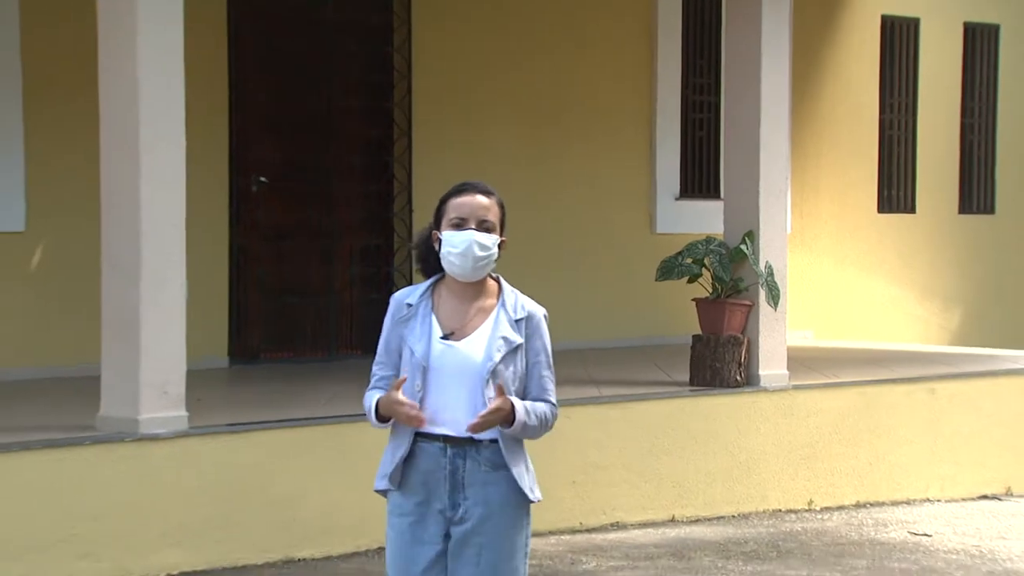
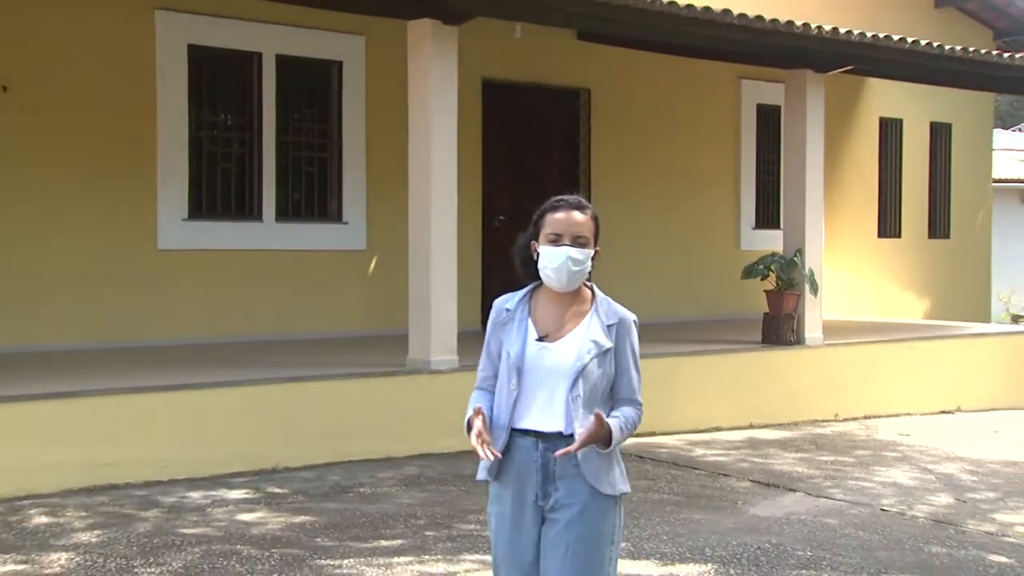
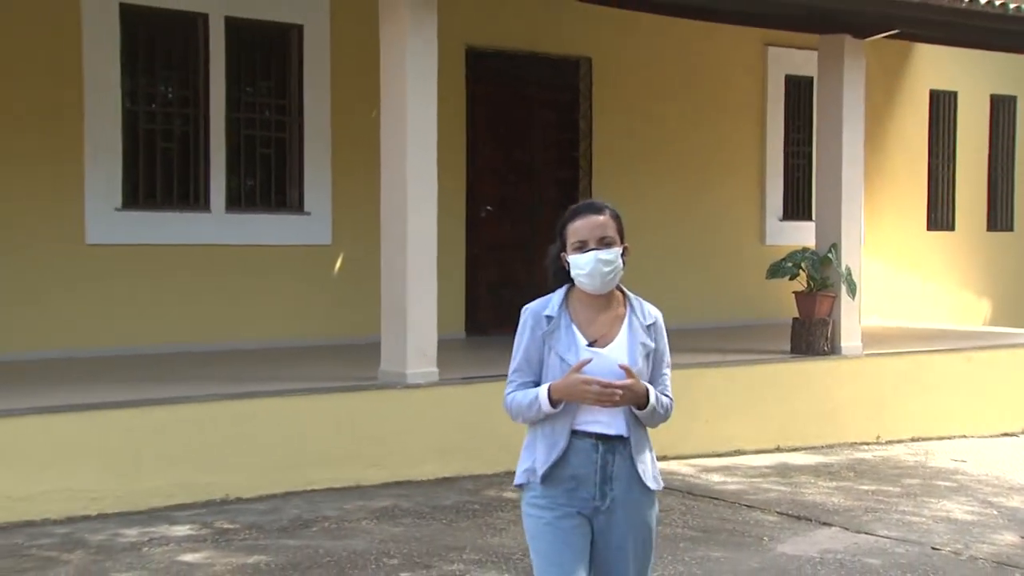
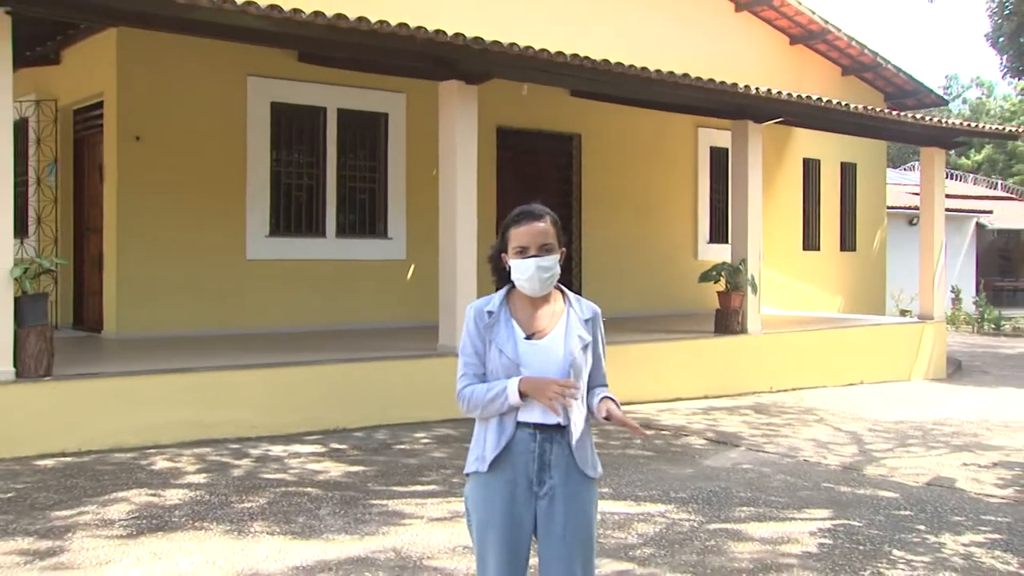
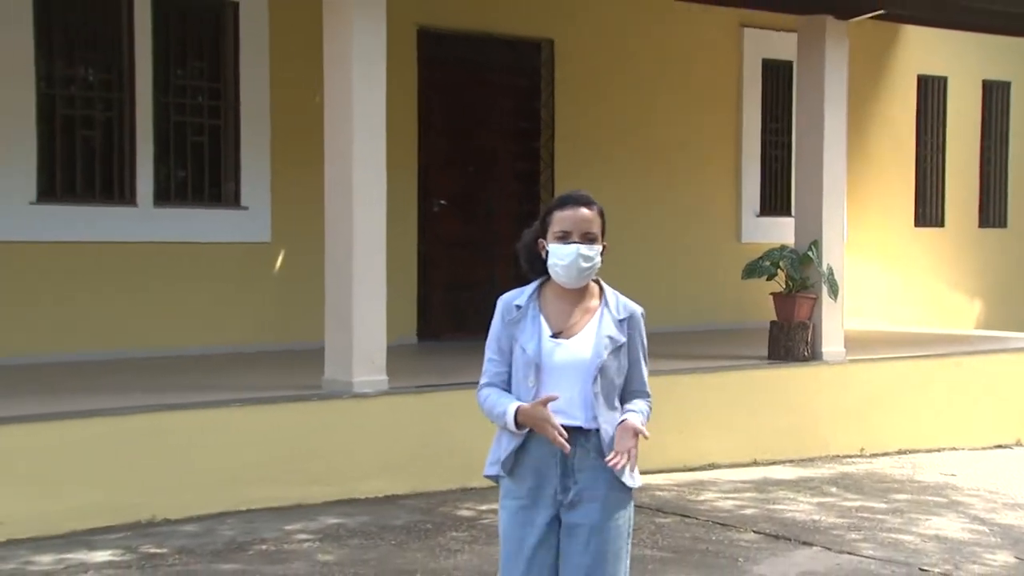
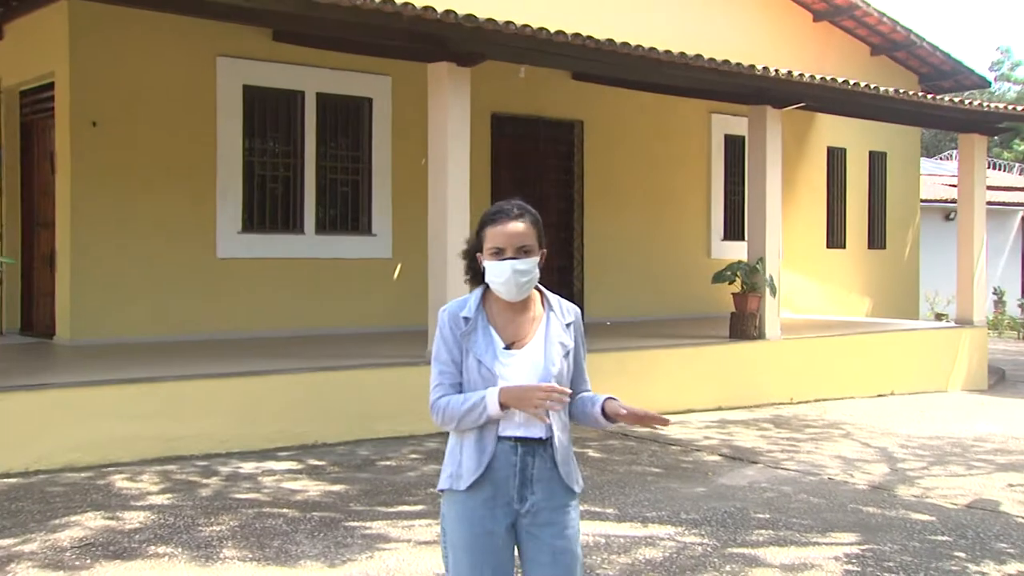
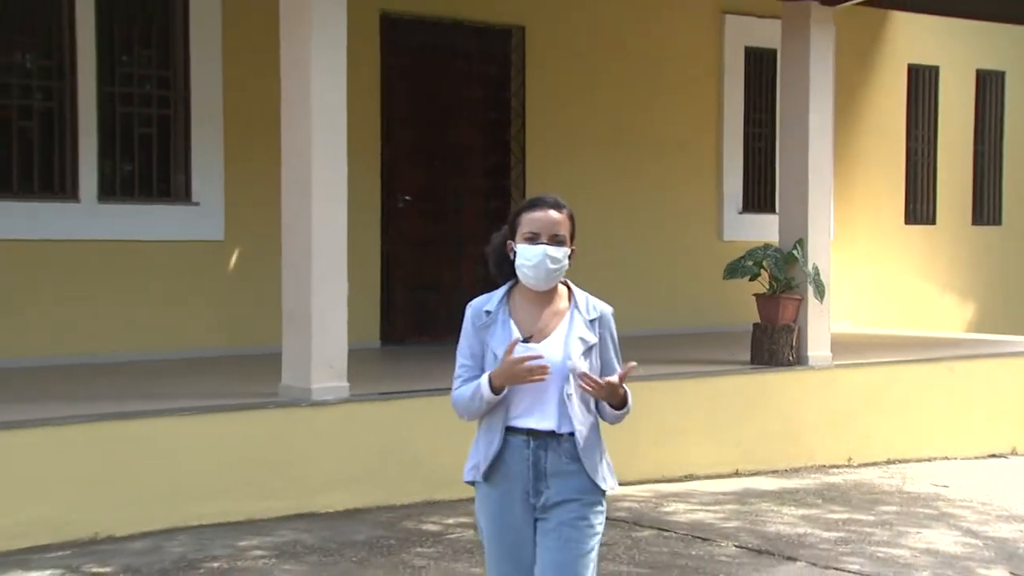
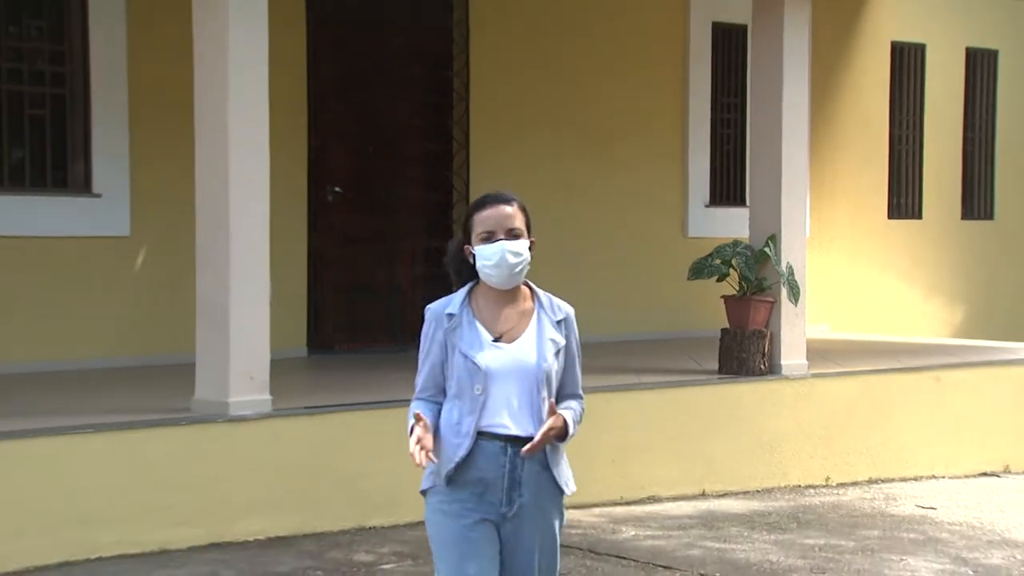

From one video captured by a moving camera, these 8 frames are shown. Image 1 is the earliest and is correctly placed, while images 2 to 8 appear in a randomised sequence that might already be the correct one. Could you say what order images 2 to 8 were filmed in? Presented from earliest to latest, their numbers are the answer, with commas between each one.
8, 7, 5, 3, 2, 6, 4
